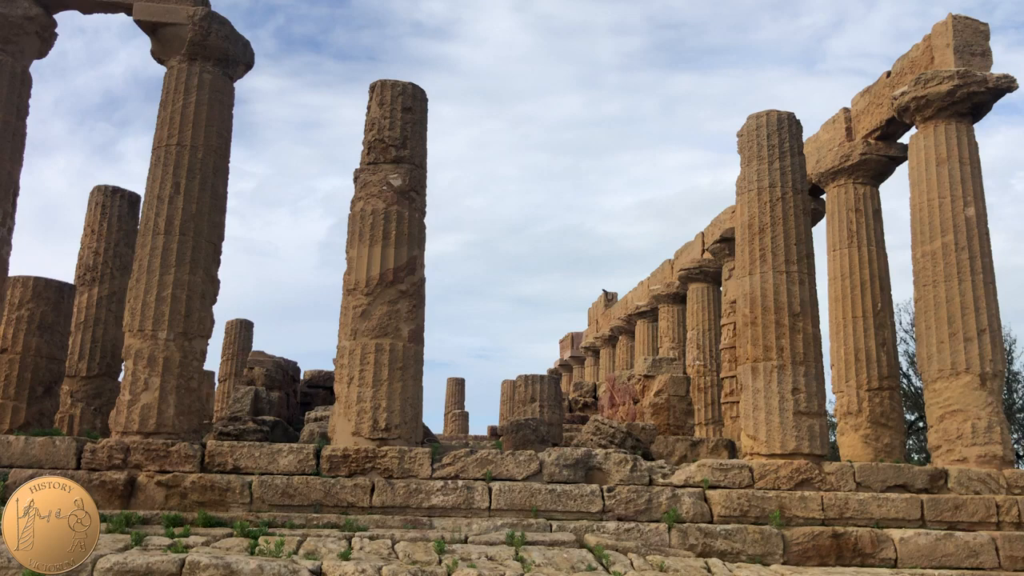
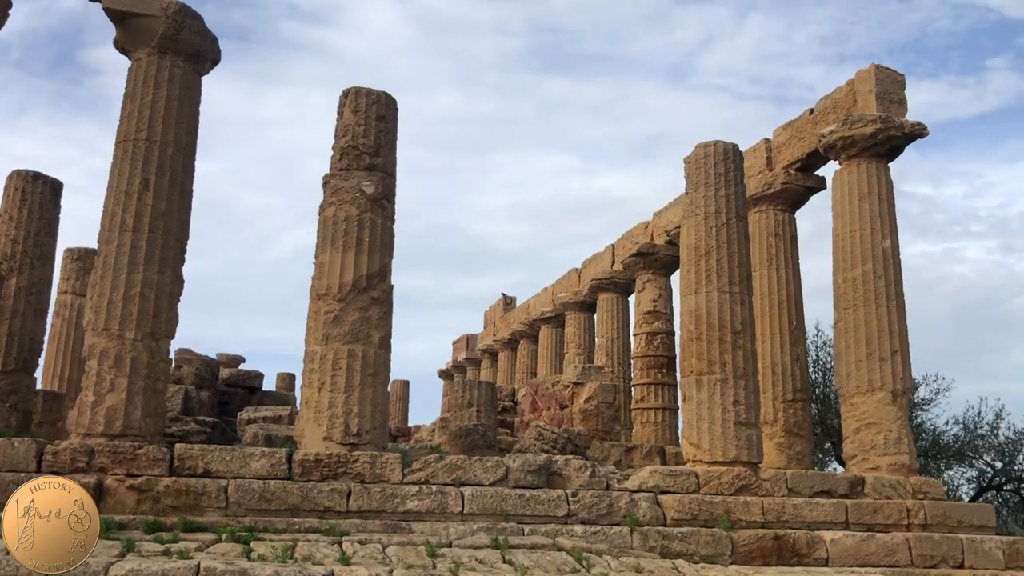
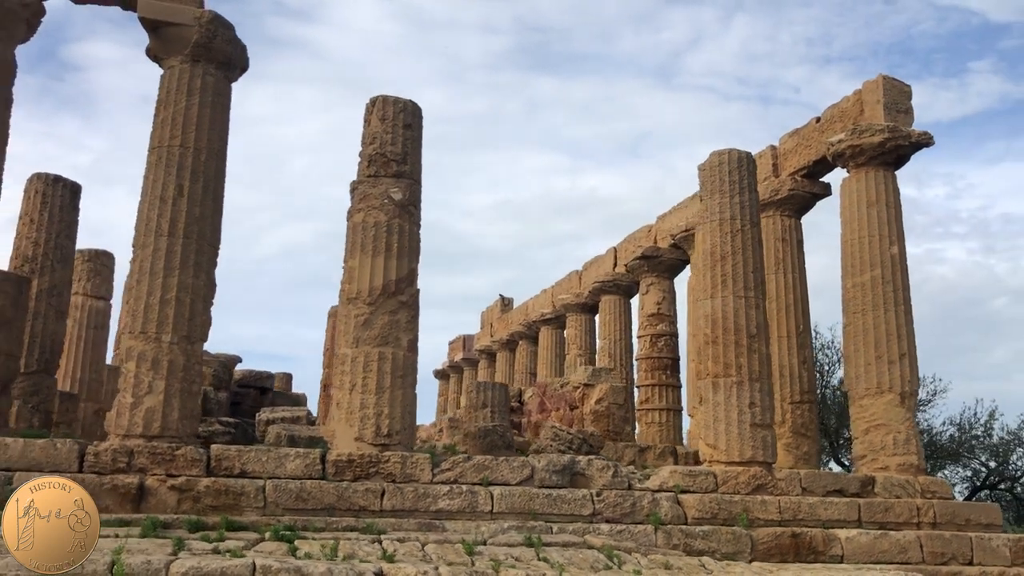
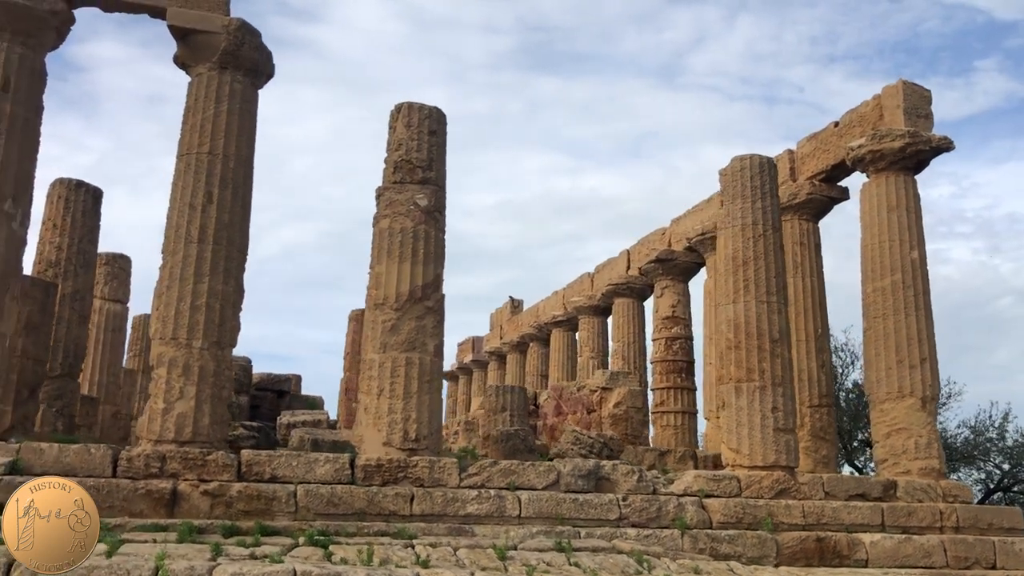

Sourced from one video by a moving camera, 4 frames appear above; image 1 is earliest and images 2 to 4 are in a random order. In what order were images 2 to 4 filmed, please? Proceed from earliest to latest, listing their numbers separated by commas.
2, 3, 4
